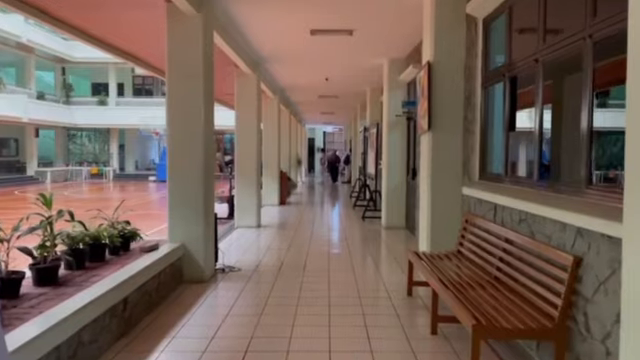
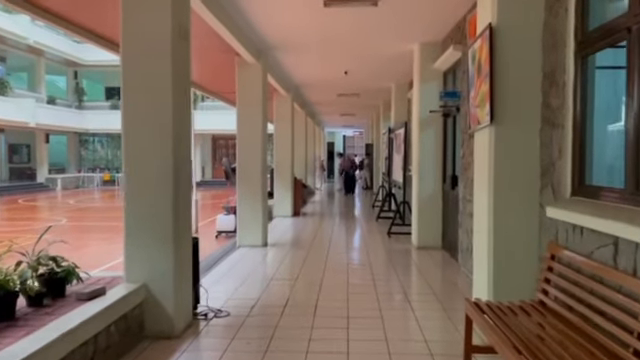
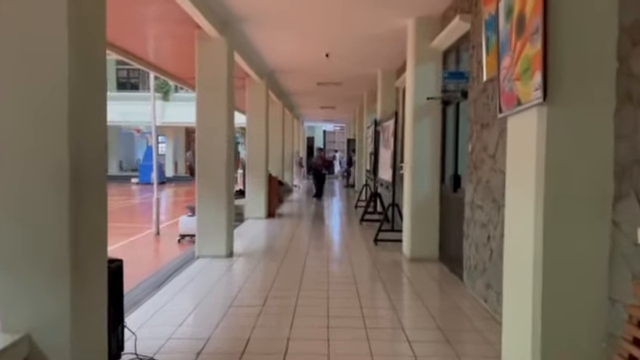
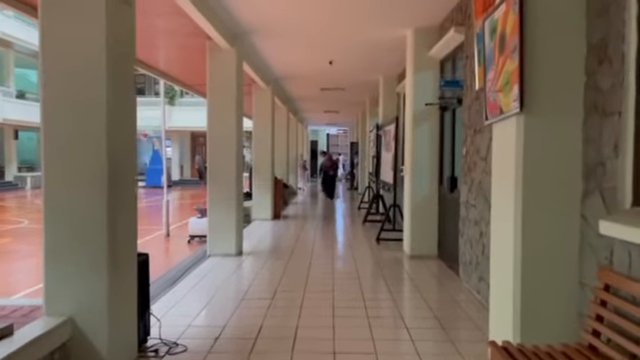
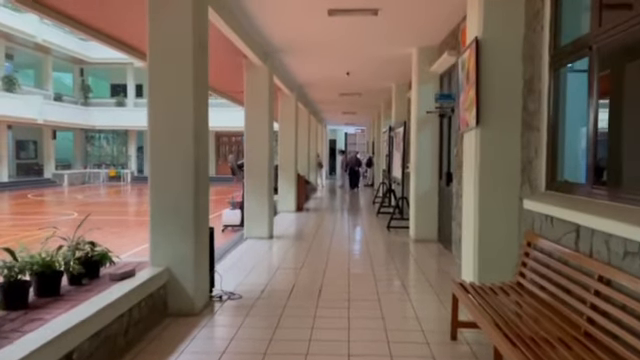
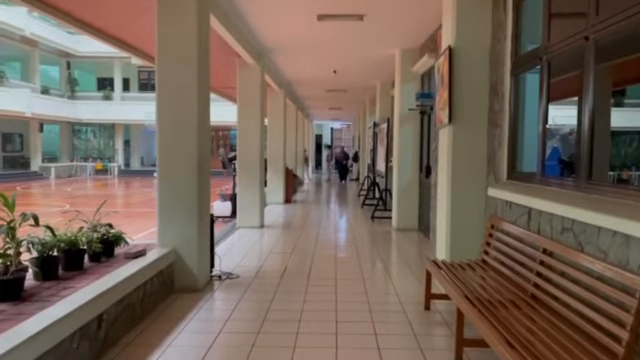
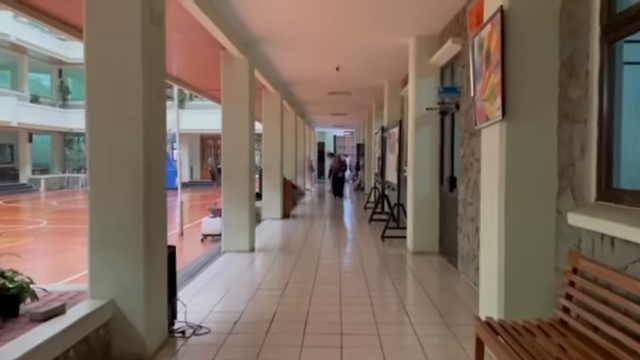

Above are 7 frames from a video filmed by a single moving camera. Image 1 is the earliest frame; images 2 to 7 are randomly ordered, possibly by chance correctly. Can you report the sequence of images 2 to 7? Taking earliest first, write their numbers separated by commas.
6, 5, 2, 7, 4, 3
